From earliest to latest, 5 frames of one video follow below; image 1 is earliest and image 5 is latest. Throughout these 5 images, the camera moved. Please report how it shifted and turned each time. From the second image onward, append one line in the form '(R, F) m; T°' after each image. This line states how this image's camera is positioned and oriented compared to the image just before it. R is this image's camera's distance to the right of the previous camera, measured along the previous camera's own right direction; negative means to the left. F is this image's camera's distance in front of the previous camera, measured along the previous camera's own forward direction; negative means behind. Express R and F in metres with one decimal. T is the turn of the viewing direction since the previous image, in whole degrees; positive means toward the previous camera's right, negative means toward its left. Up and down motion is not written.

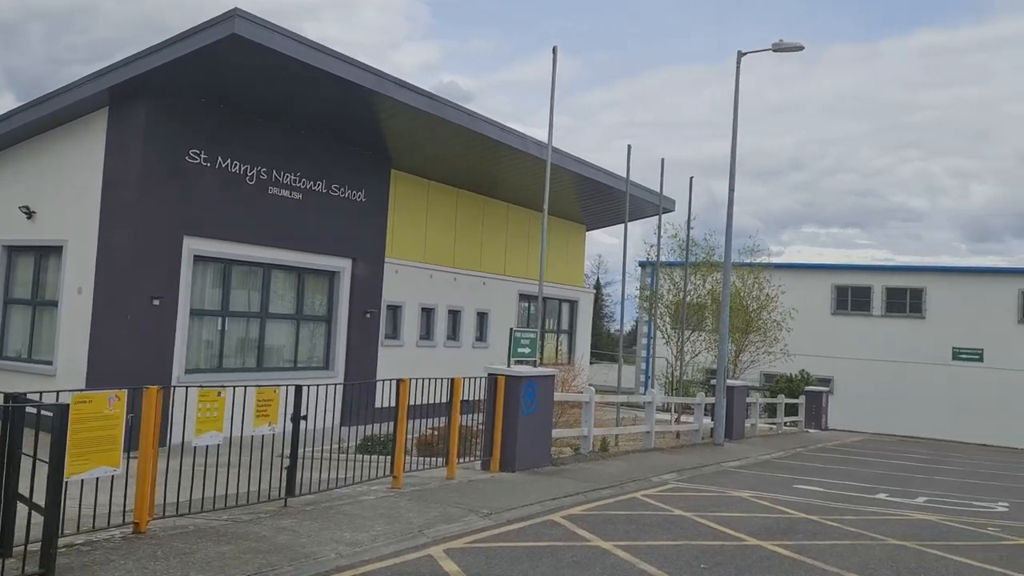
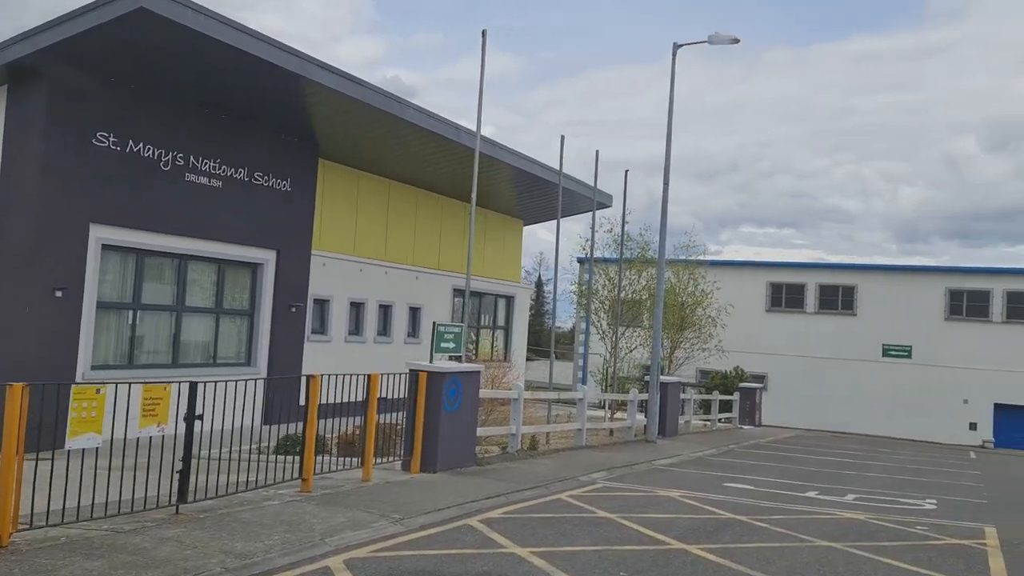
(+0.2, +0.5) m; +4°
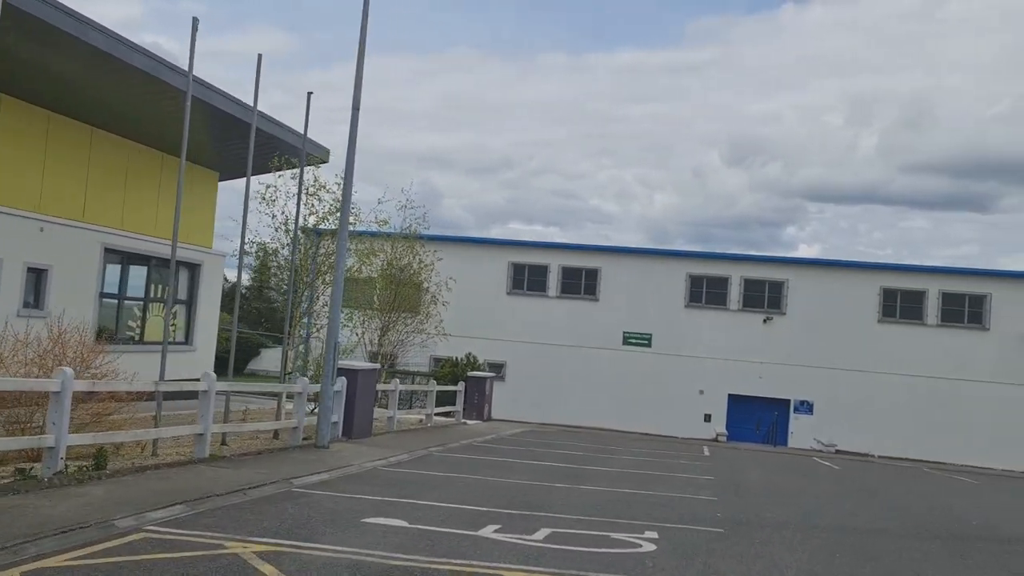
(+2.0, +3.7) m; +15°
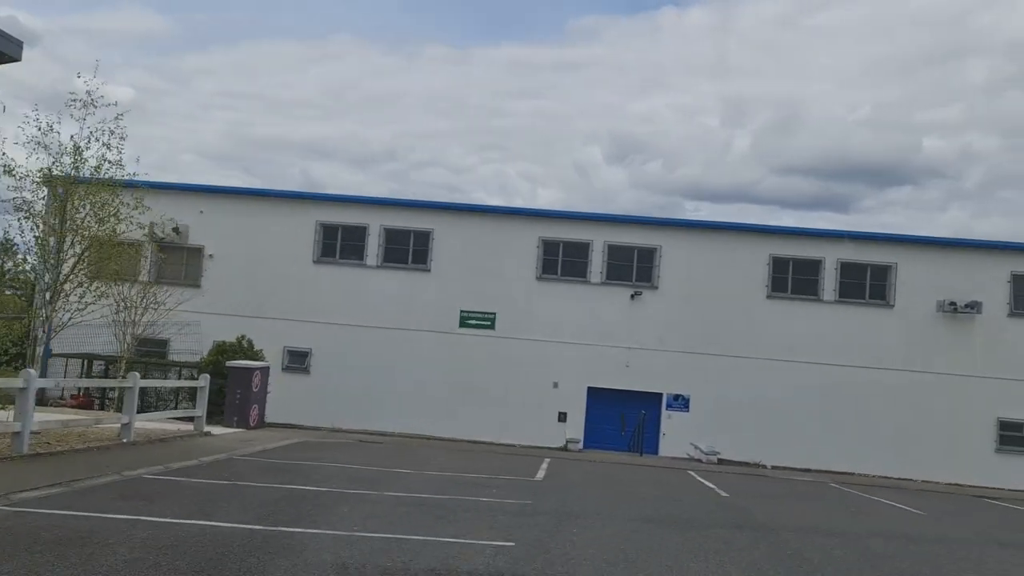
(+2.0, +5.8) m; +8°
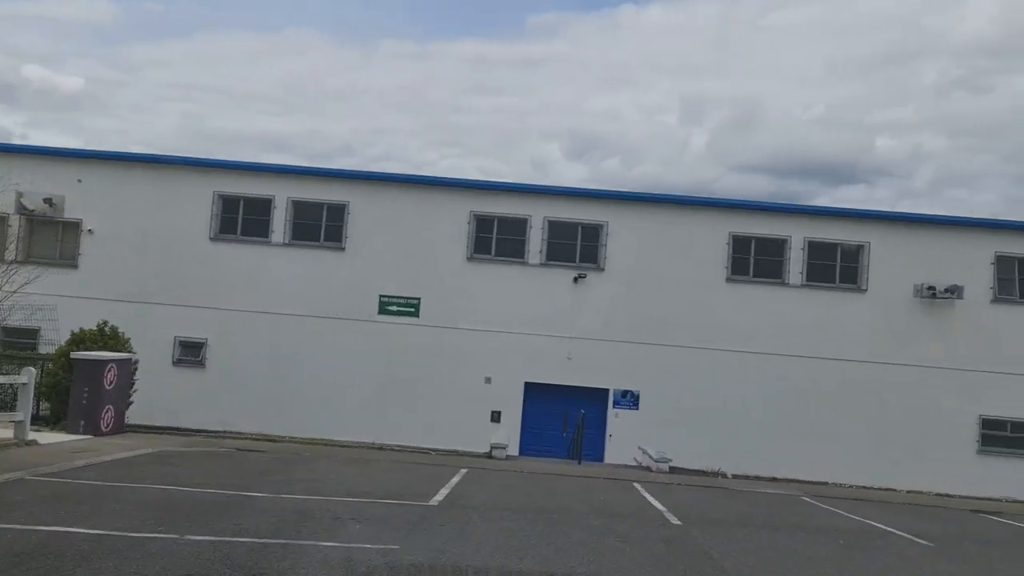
(+0.7, +2.7) m; +3°
